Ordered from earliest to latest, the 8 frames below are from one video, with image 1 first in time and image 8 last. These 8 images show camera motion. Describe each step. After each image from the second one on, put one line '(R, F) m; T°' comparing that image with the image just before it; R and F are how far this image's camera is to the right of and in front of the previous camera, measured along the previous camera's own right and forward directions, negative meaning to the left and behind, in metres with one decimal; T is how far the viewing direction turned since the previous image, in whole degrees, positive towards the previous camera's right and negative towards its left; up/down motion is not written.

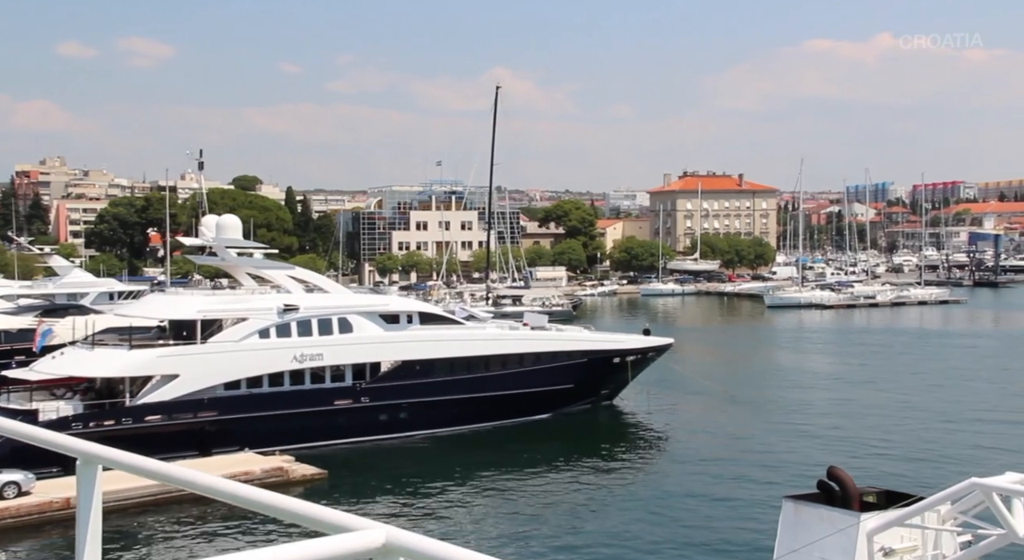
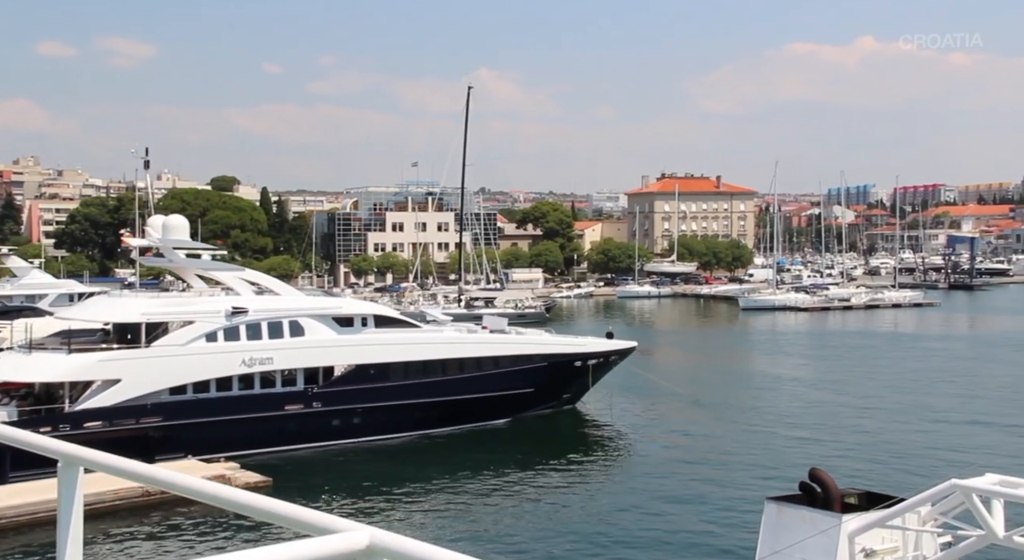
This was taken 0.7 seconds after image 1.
(+0.2, +0.1) m; +1°
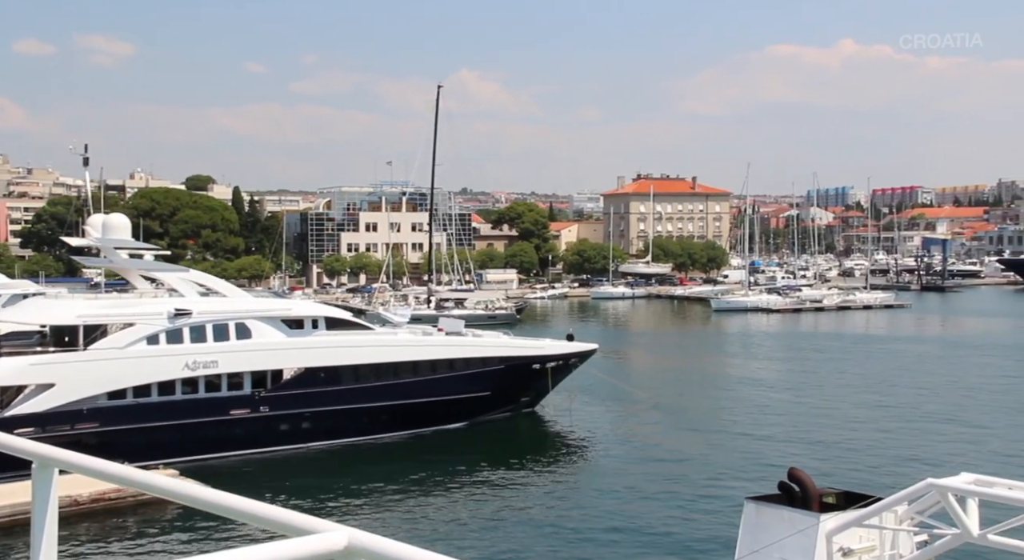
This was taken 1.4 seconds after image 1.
(+0.2, +0.2) m; +1°
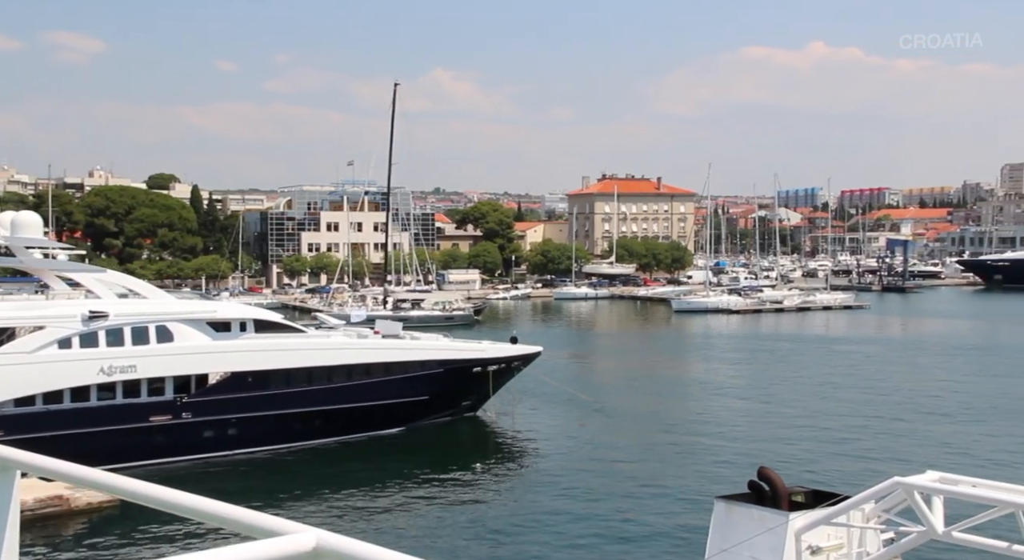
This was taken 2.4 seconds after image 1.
(+0.3, +0.3) m; +1°
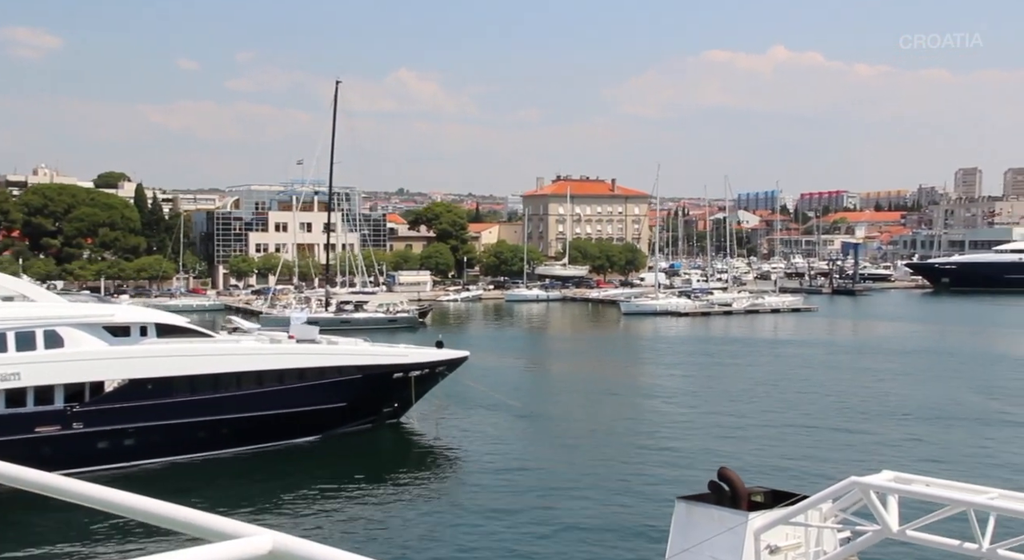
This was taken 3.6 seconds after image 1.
(+0.4, +0.4) m; +2°
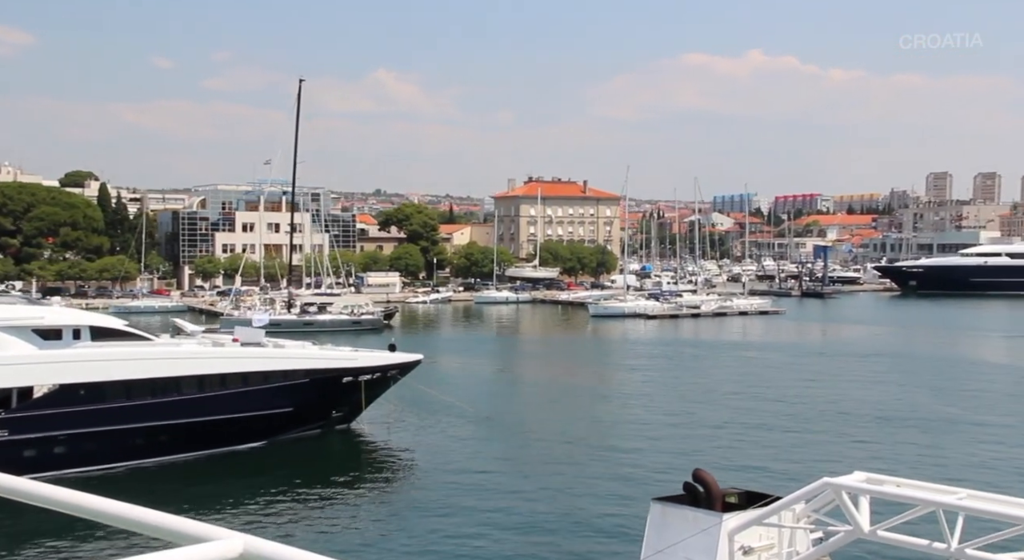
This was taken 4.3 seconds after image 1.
(+0.2, +0.3) m; +1°
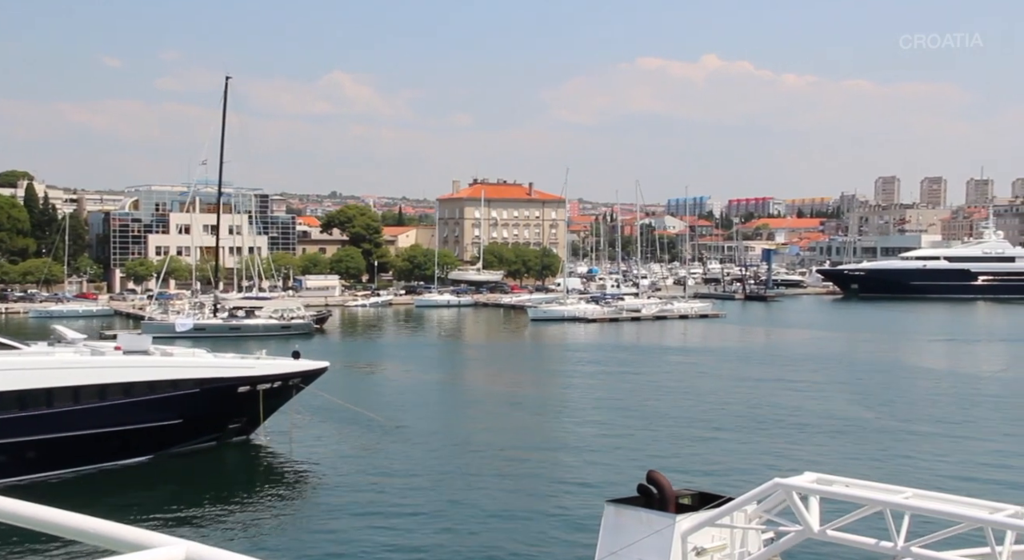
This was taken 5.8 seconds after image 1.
(+0.4, +0.6) m; +2°
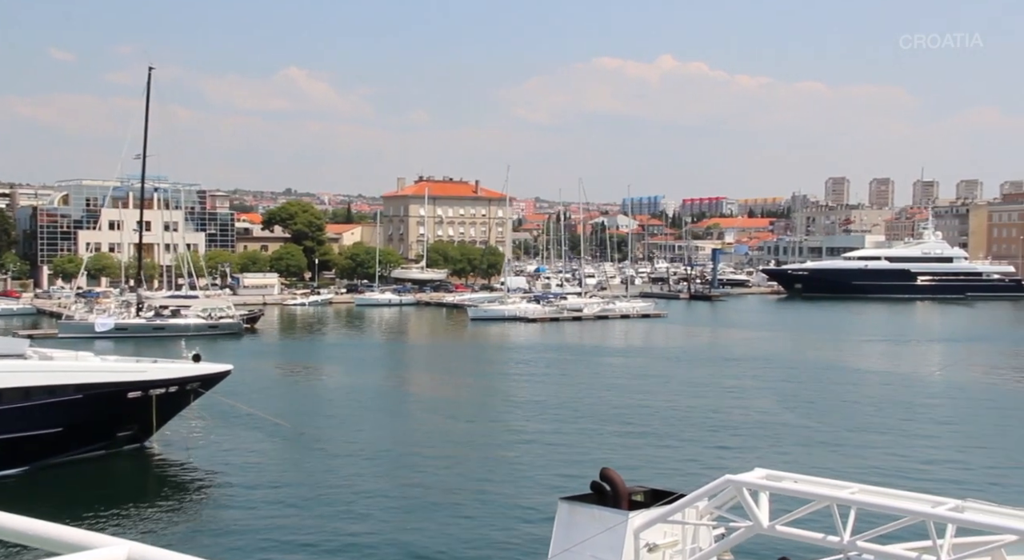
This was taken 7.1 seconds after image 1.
(+0.4, +0.7) m; +2°
